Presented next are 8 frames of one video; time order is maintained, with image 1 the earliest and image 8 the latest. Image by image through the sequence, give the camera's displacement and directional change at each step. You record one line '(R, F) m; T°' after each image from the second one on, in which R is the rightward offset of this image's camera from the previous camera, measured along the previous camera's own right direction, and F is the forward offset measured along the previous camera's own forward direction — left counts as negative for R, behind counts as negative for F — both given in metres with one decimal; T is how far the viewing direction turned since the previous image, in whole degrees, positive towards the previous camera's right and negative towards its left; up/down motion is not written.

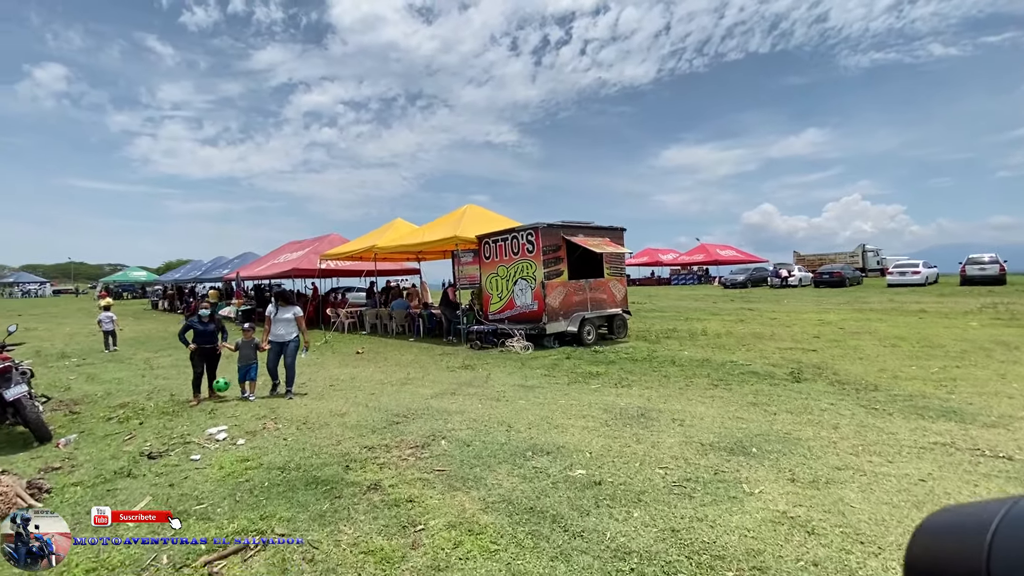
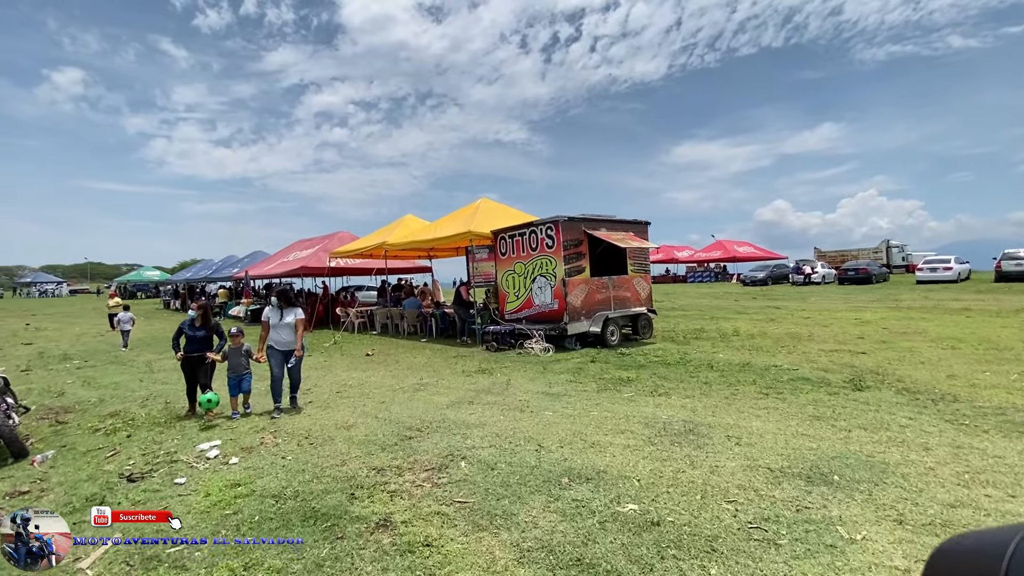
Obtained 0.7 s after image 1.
(-0.2, +0.7) m; -1°
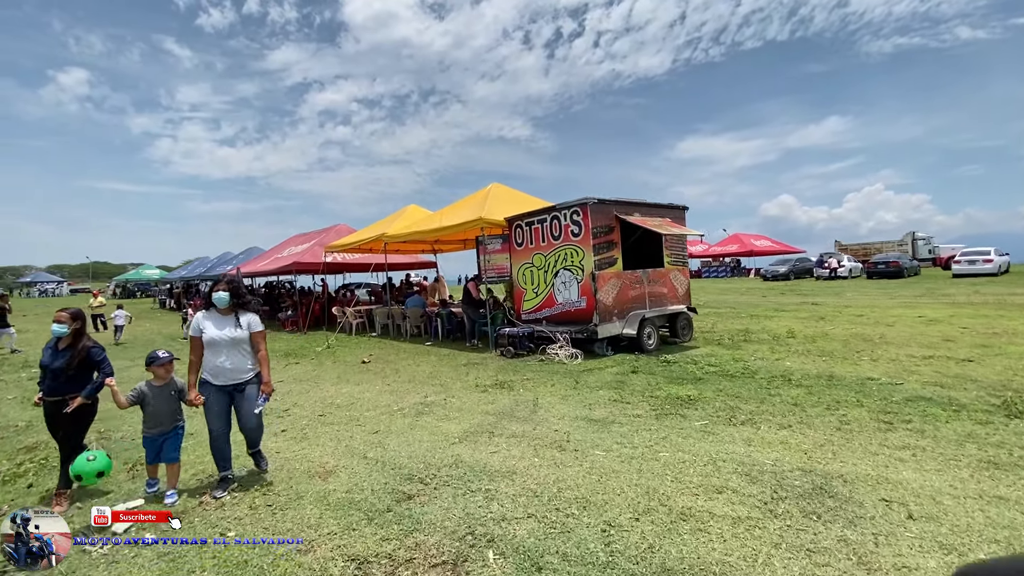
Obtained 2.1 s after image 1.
(-0.3, +1.6) m; -1°
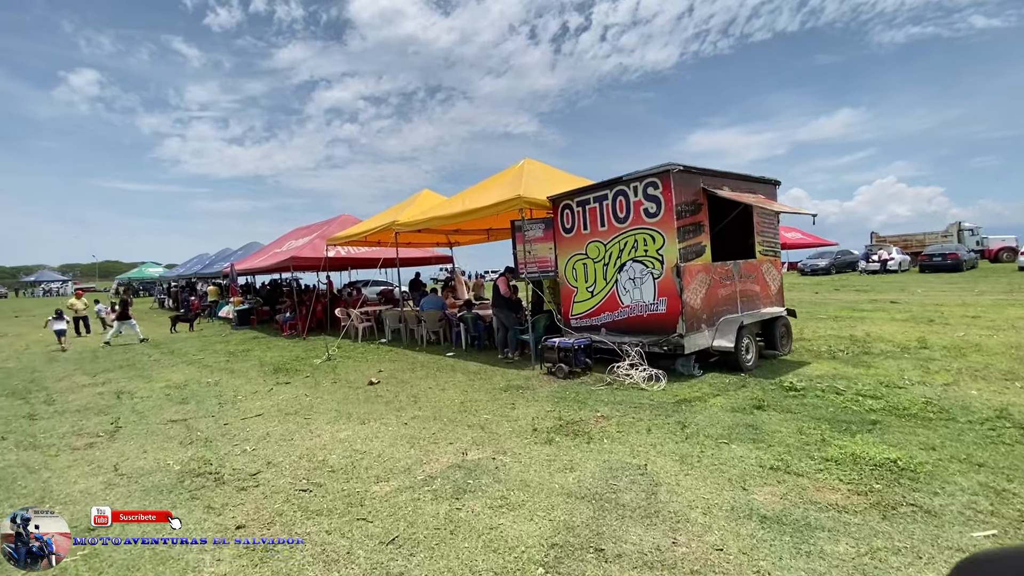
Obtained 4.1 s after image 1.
(-0.7, +2.2) m; -1°
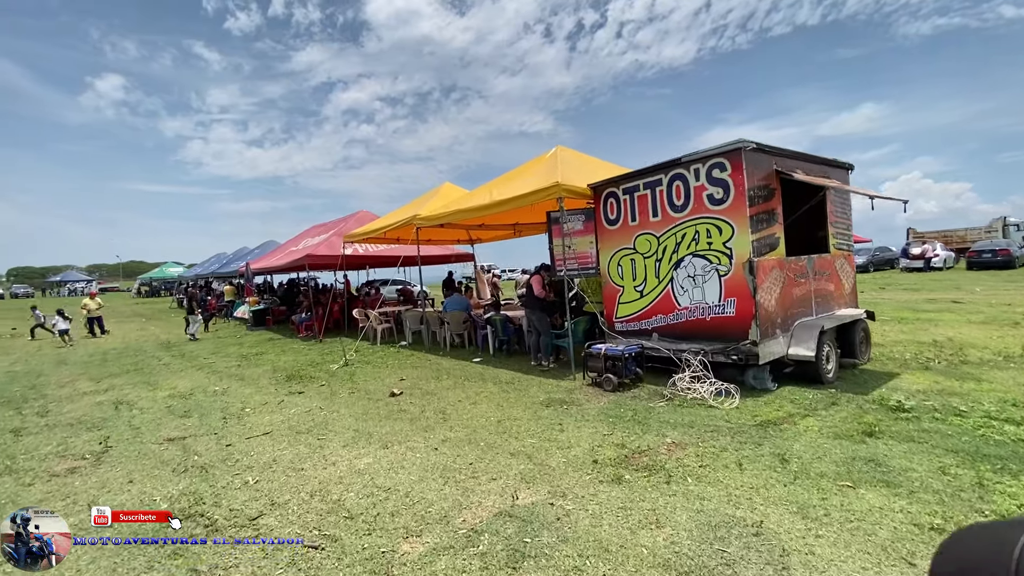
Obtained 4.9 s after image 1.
(-0.3, +0.9) m; -2°
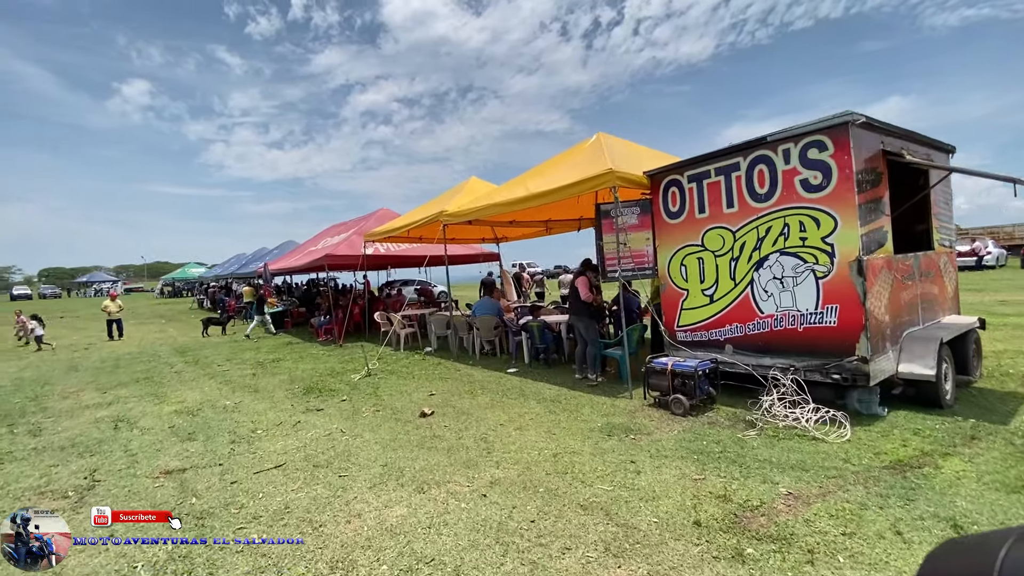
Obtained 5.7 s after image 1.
(-0.4, +0.9) m; -2°
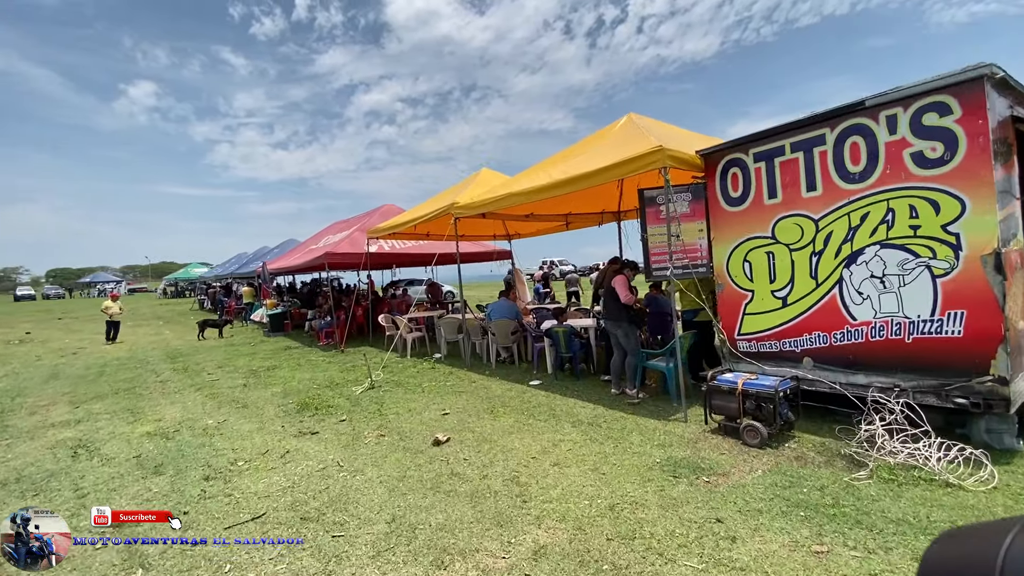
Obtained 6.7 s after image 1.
(-0.3, +1.0) m; -1°
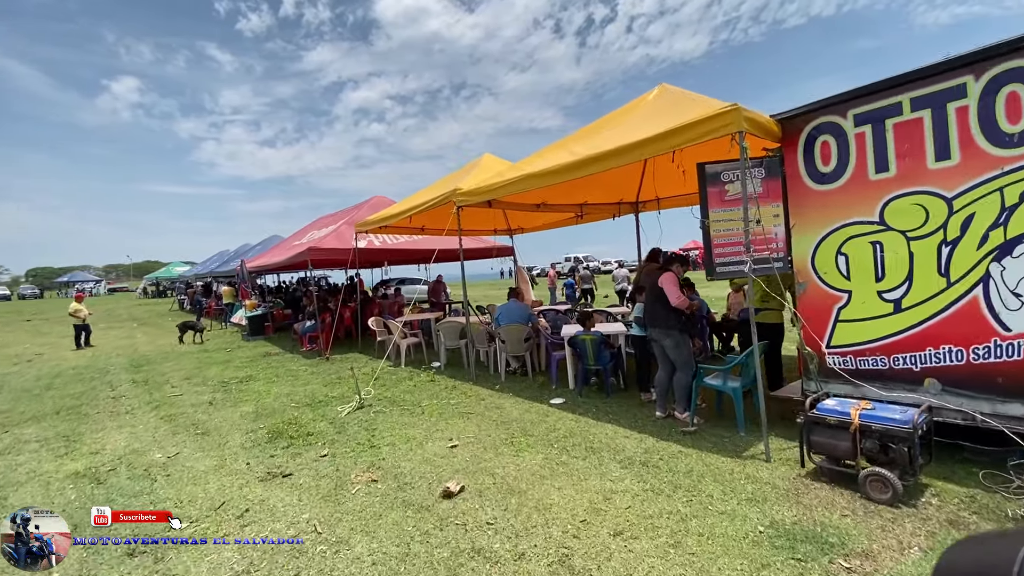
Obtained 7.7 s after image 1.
(-0.3, +1.2) m; +1°
